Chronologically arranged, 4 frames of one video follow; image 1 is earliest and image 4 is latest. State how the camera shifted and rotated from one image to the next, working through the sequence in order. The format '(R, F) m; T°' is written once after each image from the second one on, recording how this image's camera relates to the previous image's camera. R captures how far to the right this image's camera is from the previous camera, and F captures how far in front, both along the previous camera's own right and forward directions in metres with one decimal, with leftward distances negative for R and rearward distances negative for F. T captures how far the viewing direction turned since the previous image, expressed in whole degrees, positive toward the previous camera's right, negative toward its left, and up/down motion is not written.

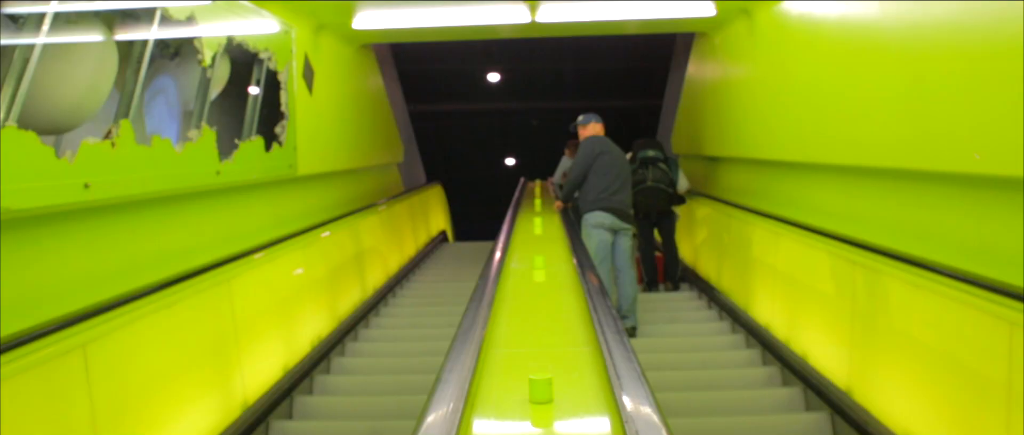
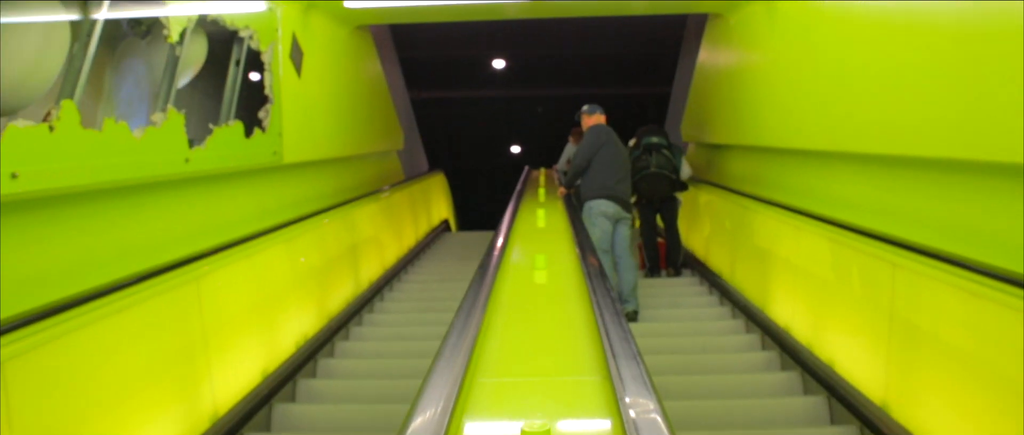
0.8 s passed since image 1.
(0.0, +0.3) m; 0°
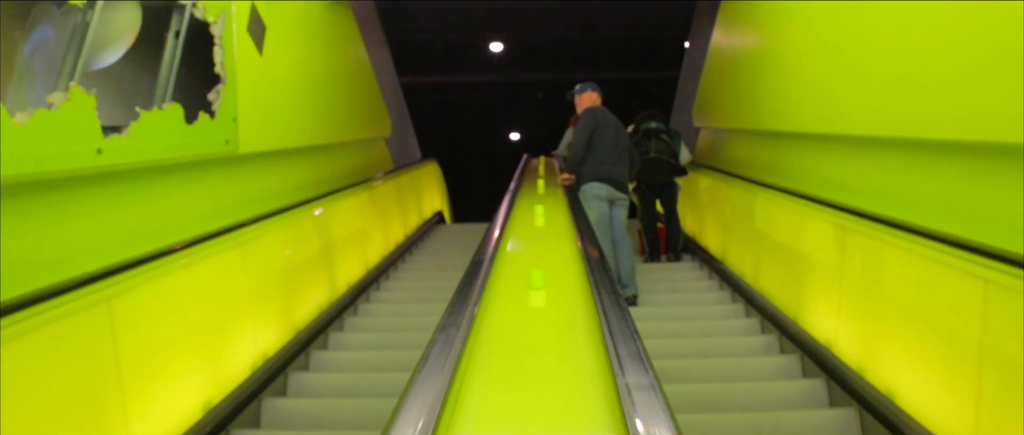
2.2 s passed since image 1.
(0.0, +0.6) m; 0°
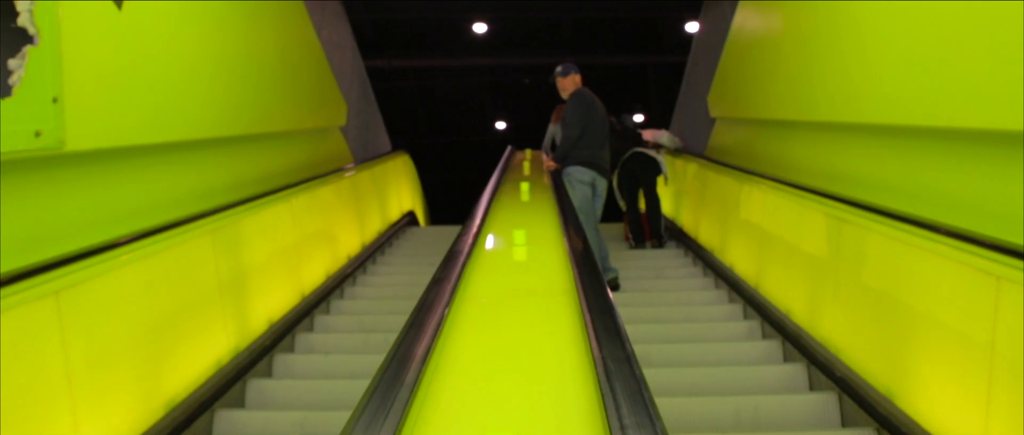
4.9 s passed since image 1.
(+0.1, +1.2) m; +1°
